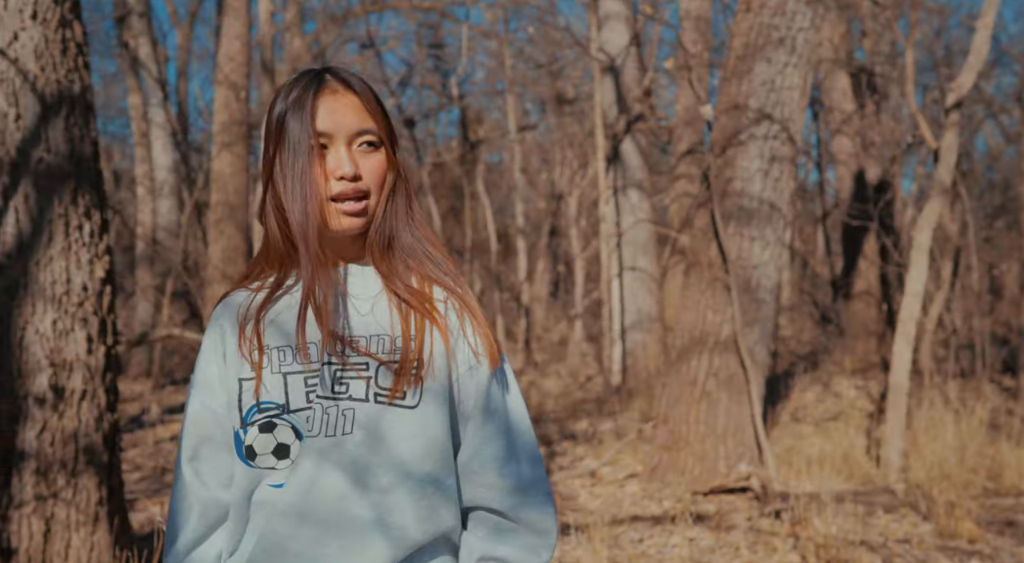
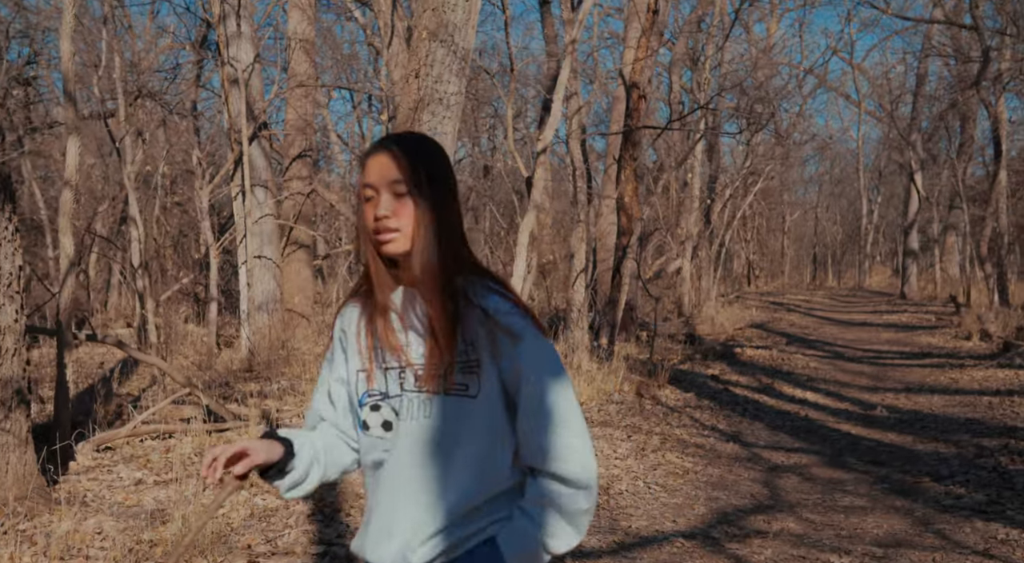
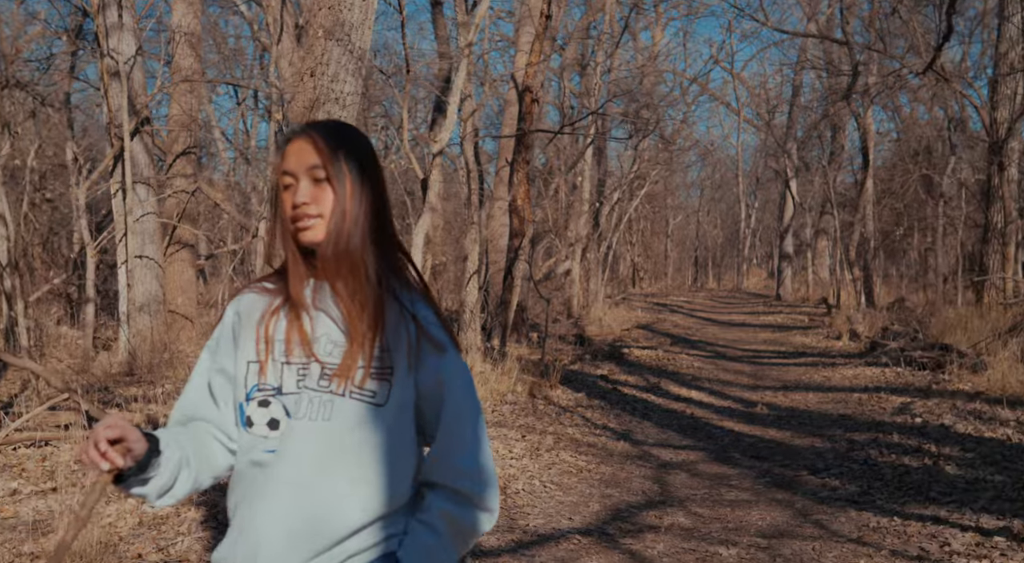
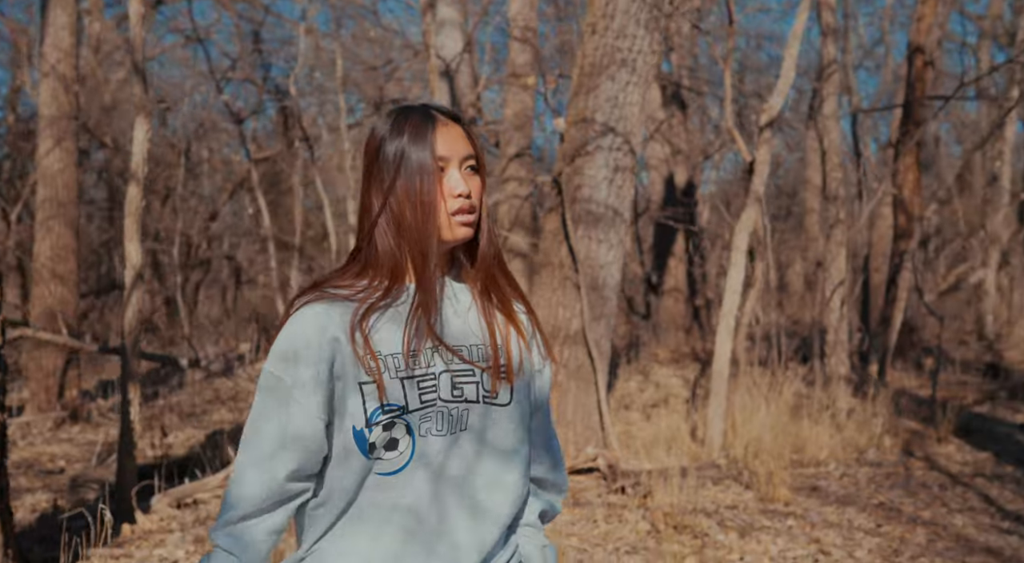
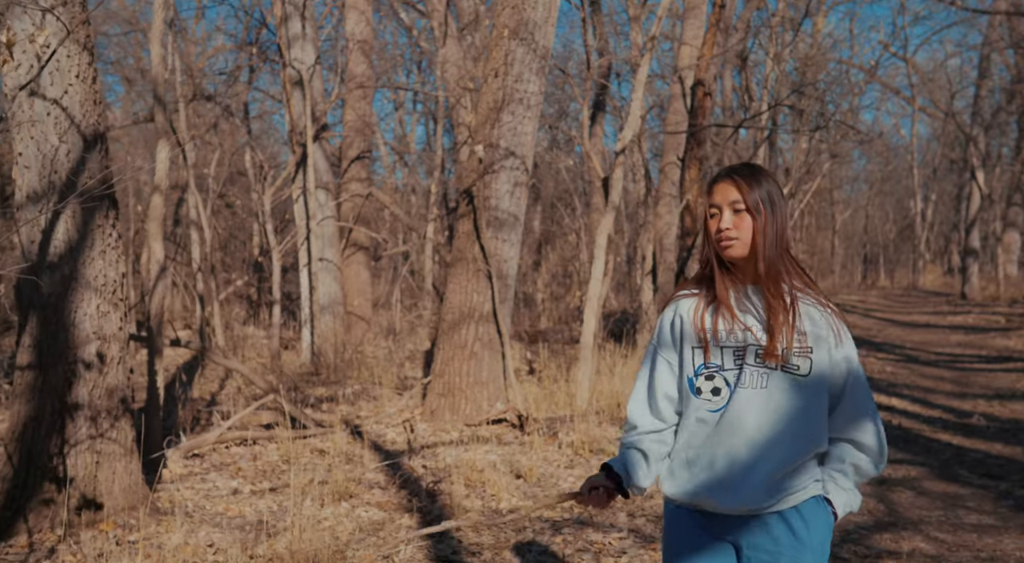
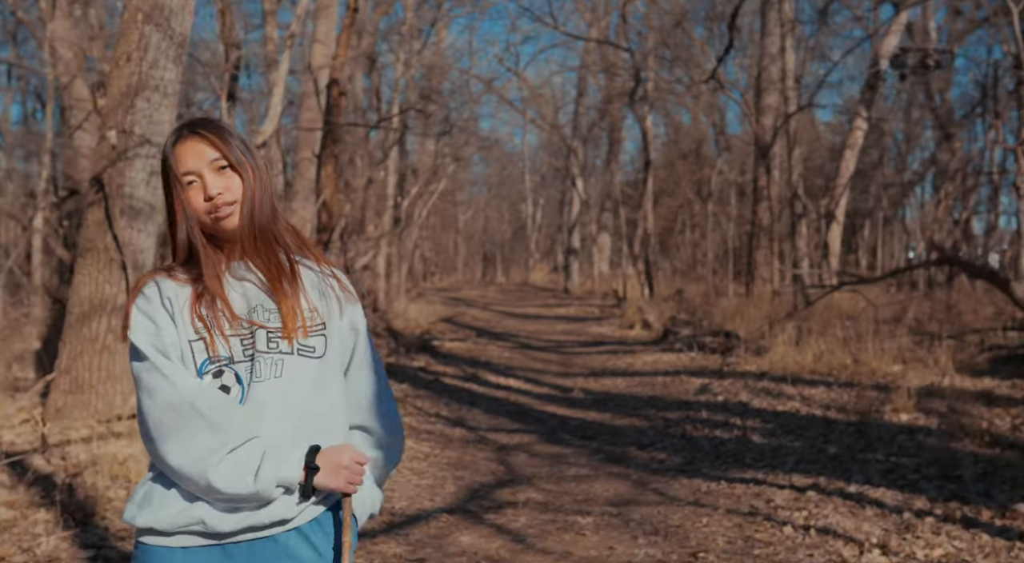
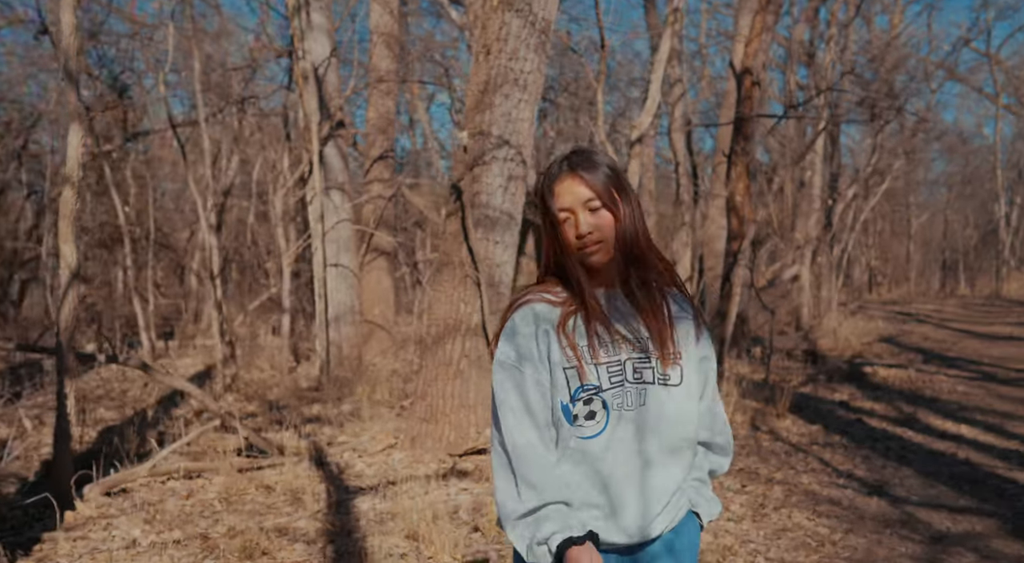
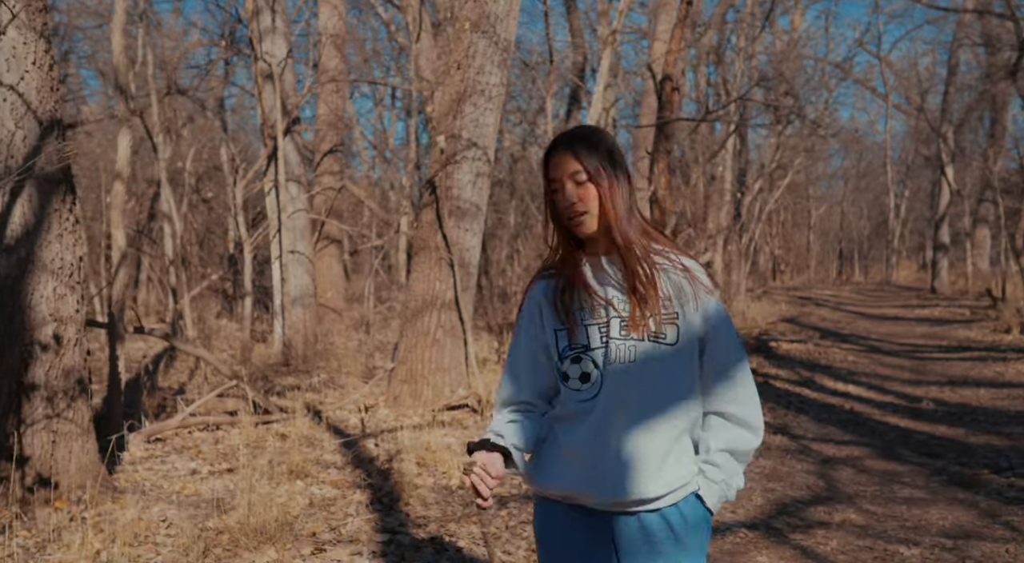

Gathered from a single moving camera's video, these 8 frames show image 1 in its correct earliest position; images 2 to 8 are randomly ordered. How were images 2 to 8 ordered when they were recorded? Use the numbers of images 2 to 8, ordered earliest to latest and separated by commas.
4, 7, 5, 8, 2, 3, 6
